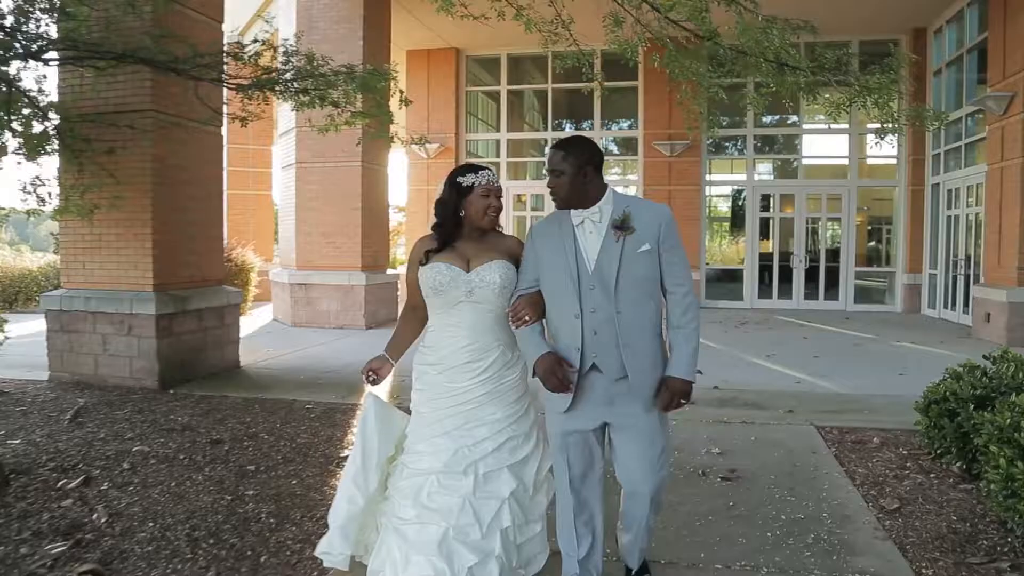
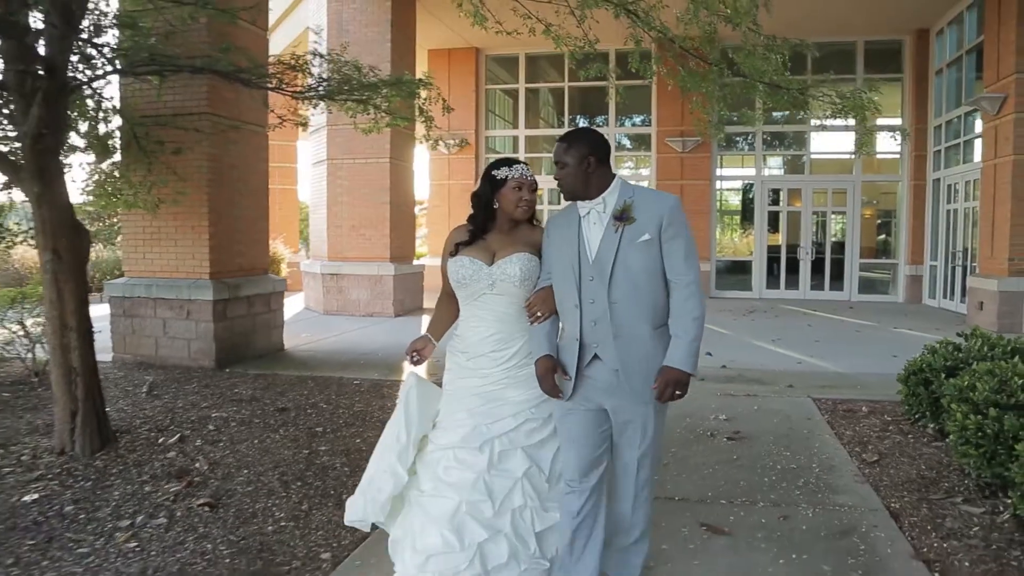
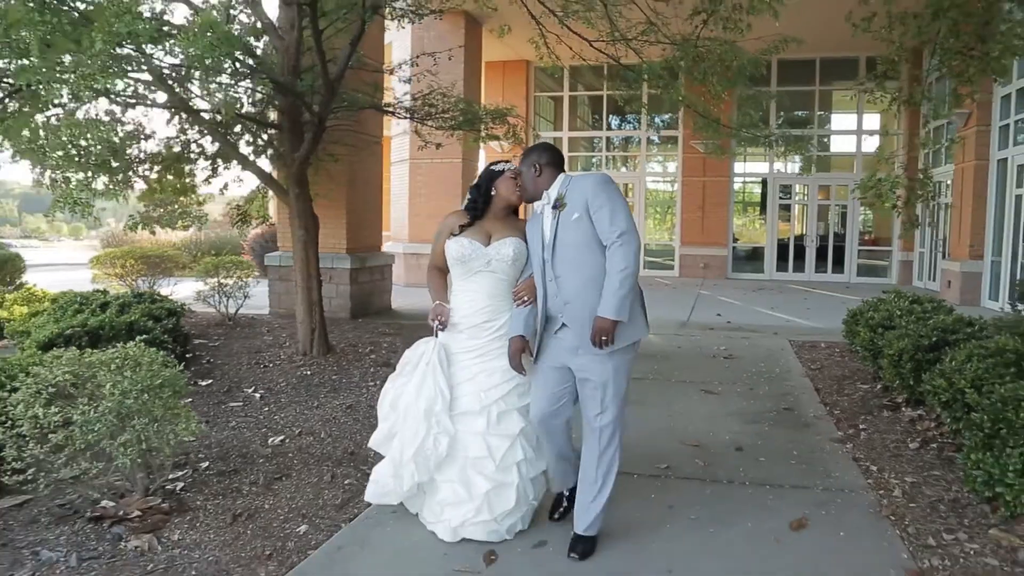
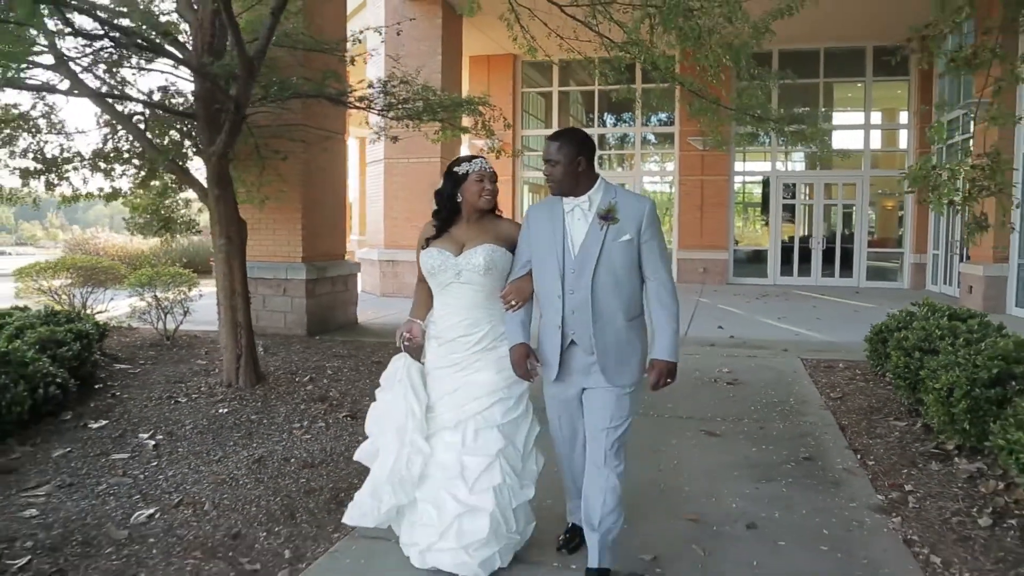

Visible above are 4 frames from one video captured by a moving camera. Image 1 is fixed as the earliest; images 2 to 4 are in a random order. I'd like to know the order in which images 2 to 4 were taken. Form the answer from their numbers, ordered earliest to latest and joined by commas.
2, 4, 3
